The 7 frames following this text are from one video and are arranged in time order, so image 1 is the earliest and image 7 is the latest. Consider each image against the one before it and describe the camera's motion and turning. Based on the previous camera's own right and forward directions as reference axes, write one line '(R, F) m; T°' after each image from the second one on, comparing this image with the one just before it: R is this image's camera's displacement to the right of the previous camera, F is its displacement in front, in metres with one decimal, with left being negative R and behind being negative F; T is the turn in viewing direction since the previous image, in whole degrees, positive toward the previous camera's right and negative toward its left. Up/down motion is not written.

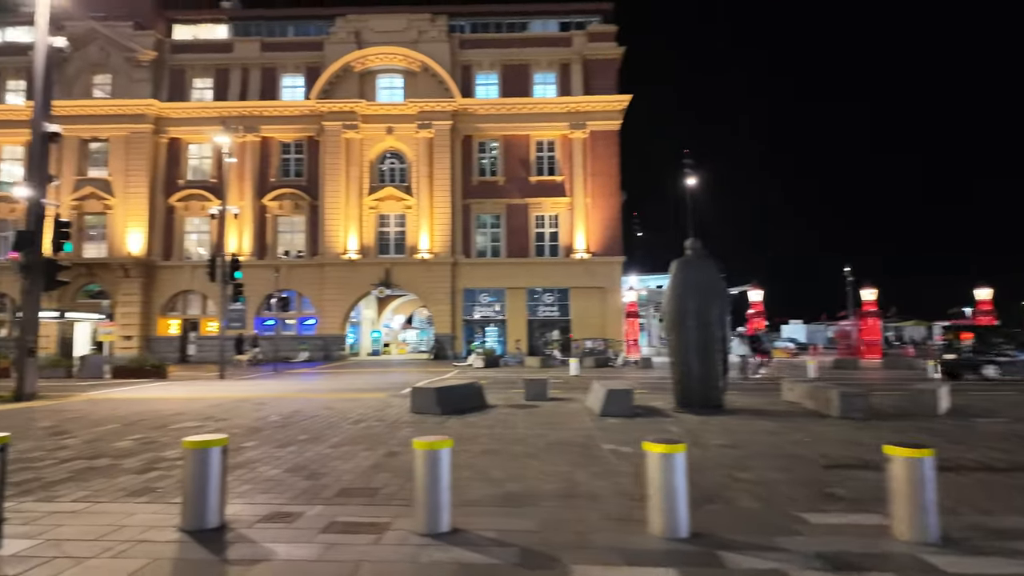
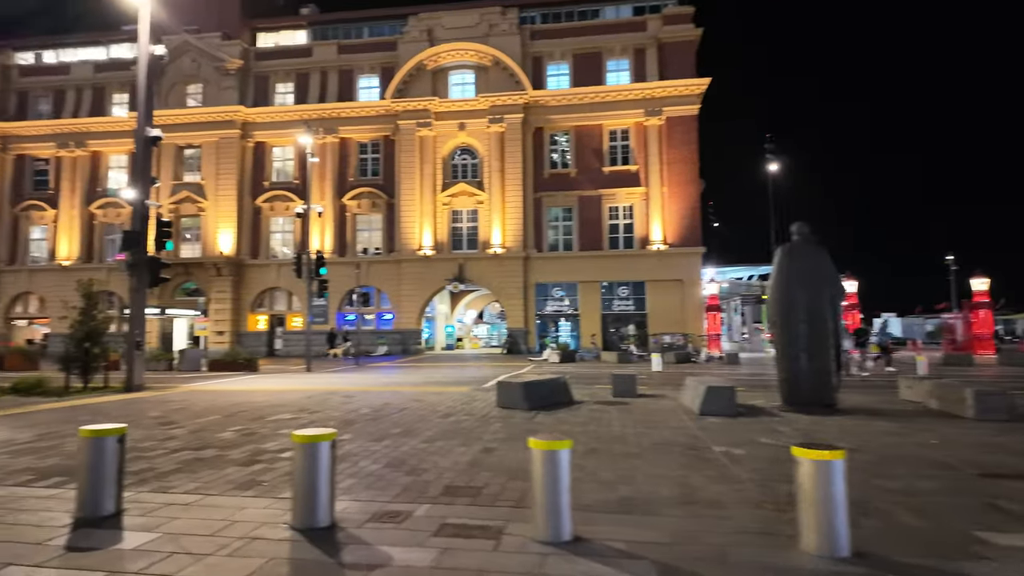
(-0.4, +0.4) m; -7°
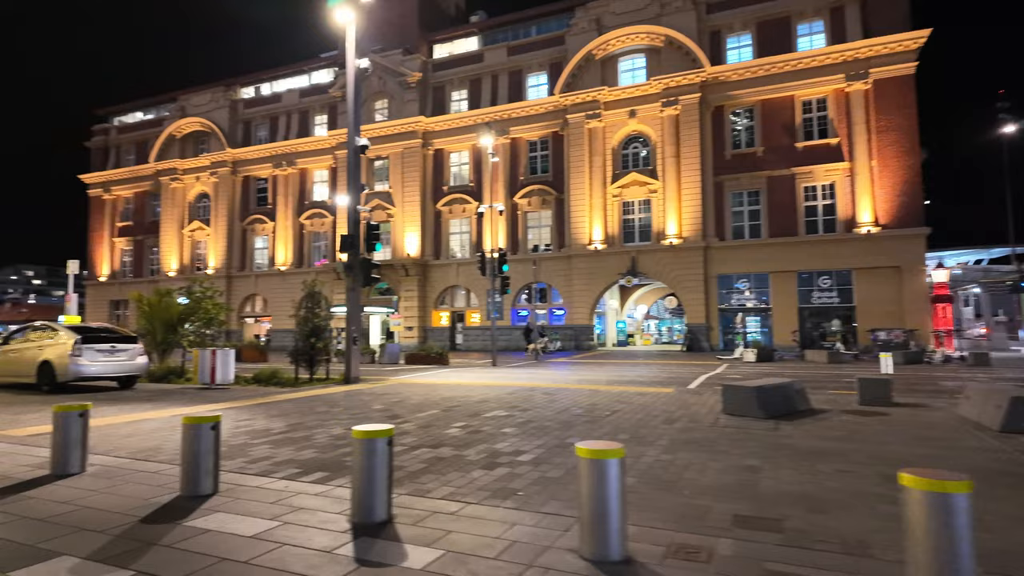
(-1.0, +0.7) m; -15°
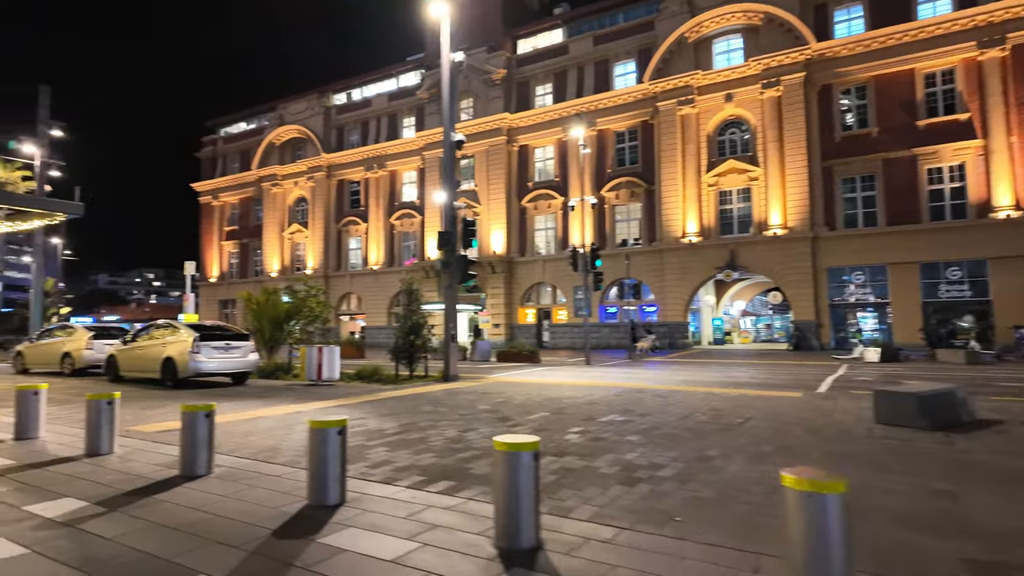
(-0.5, +0.6) m; -8°
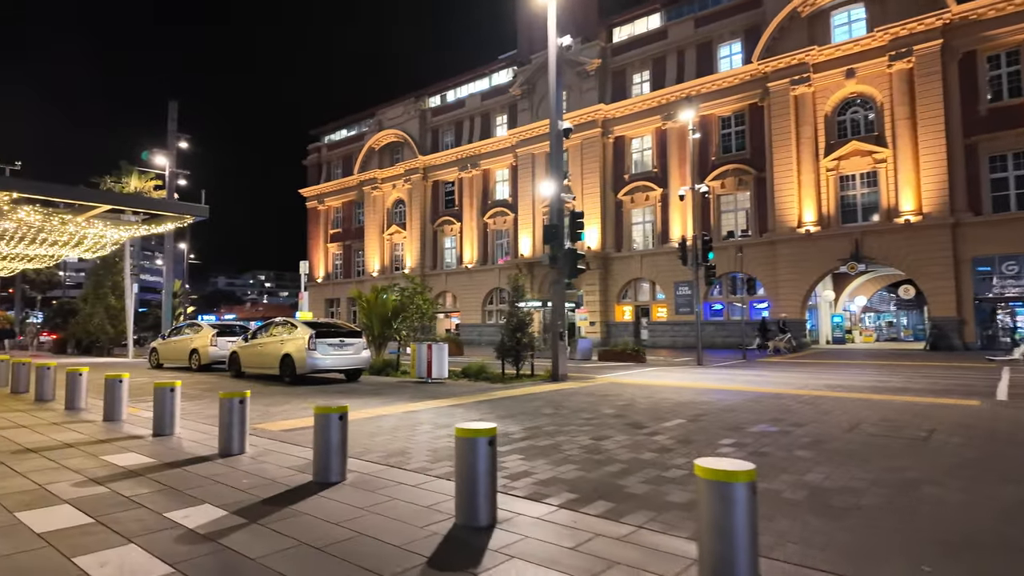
(-0.6, +0.7) m; -9°
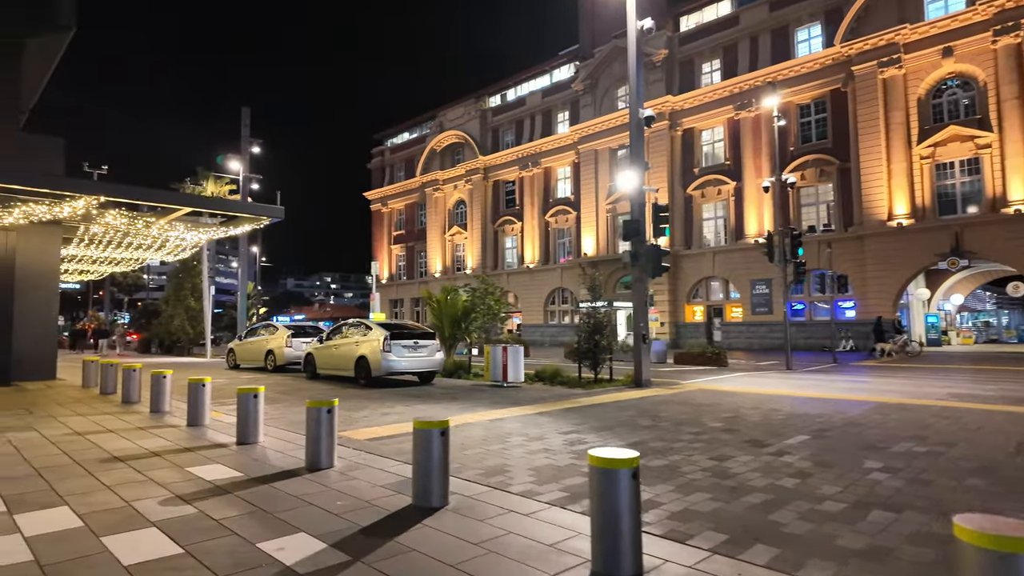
(-0.5, +0.7) m; -6°
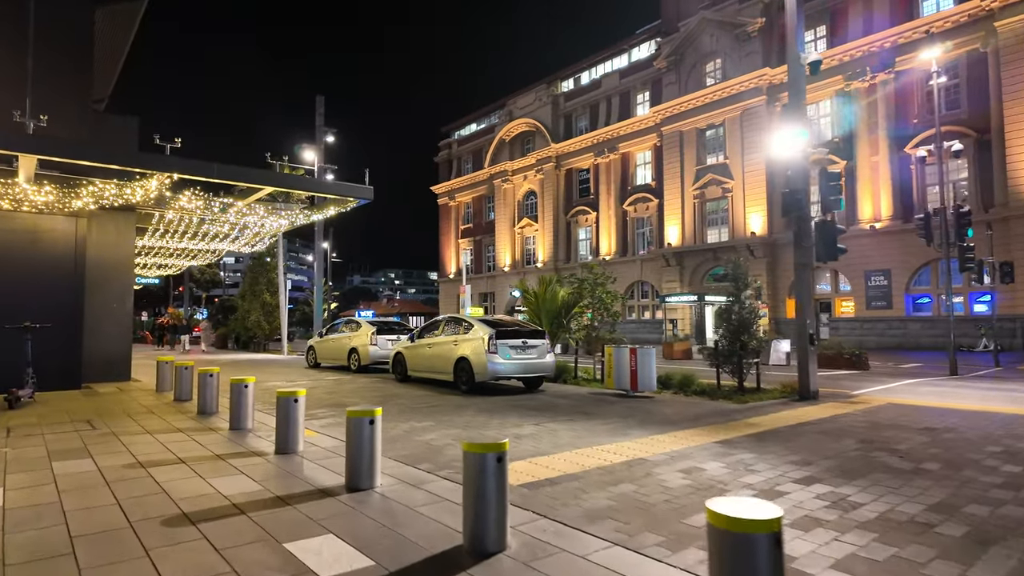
(-1.4, +2.3) m; -6°
